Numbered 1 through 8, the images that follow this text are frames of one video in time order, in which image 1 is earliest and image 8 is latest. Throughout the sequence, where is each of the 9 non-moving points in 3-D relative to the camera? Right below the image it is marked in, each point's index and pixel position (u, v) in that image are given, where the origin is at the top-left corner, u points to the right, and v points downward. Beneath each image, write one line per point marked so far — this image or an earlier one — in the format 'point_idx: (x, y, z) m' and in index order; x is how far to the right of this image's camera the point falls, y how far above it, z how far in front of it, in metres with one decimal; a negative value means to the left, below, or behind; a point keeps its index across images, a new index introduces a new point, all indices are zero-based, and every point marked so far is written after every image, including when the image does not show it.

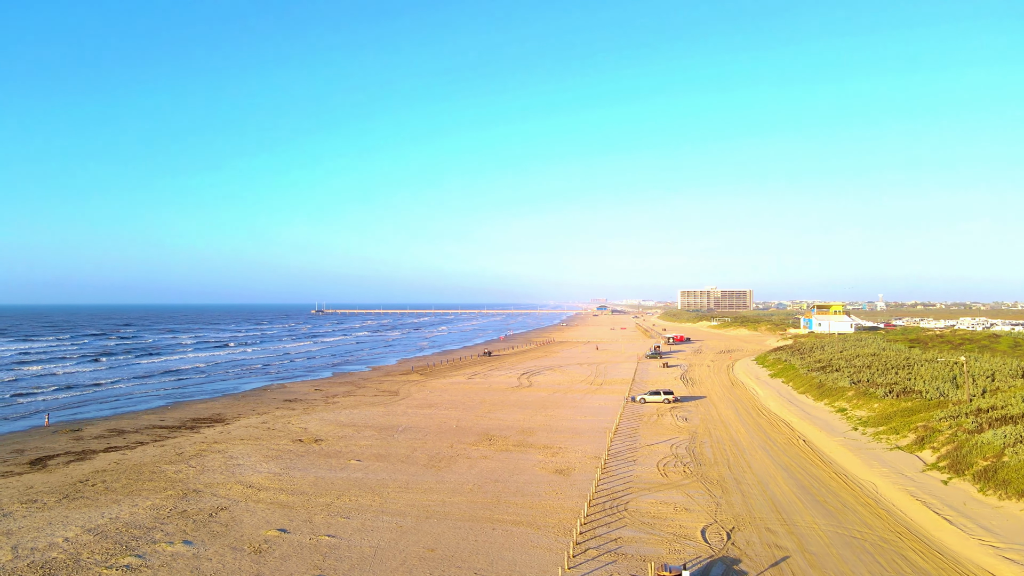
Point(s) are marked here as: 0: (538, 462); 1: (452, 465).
0: (+1.0, -6.1, +18.9) m
1: (-2.0, -6.1, +18.7) m
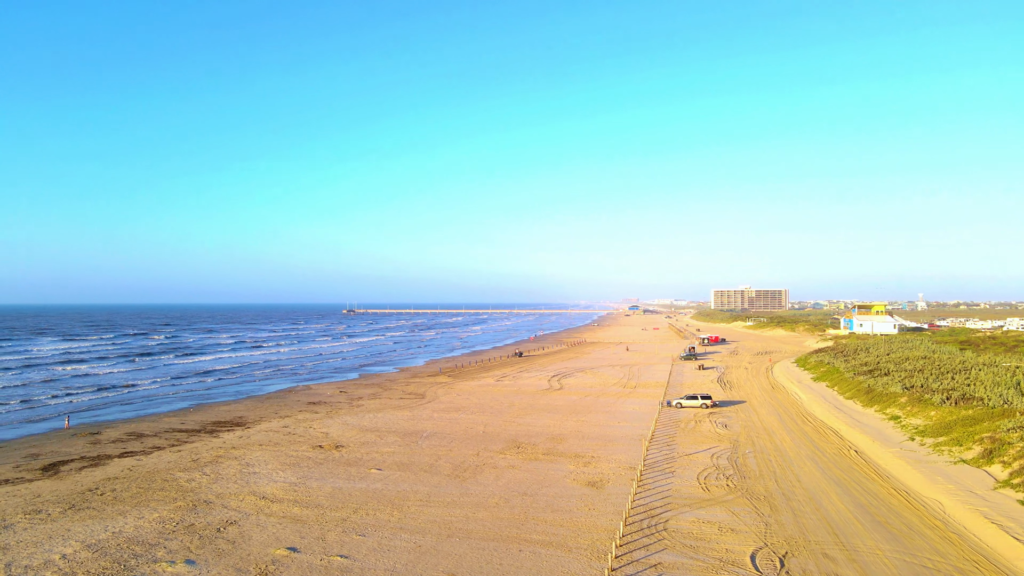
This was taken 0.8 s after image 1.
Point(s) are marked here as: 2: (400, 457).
0: (+1.9, -6.0, +17.7) m
1: (-1.1, -6.1, +17.7) m
2: (-4.1, -6.2, +19.7) m
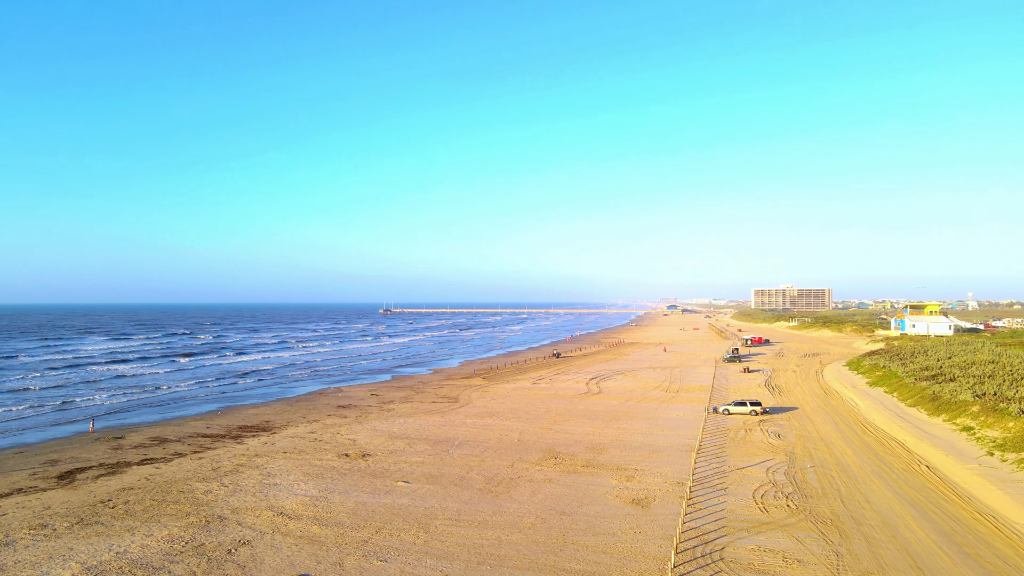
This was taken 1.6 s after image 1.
0: (+3.0, -6.0, +16.3) m
1: (0.0, -6.1, +16.4) m
2: (-2.9, -6.2, +18.6) m
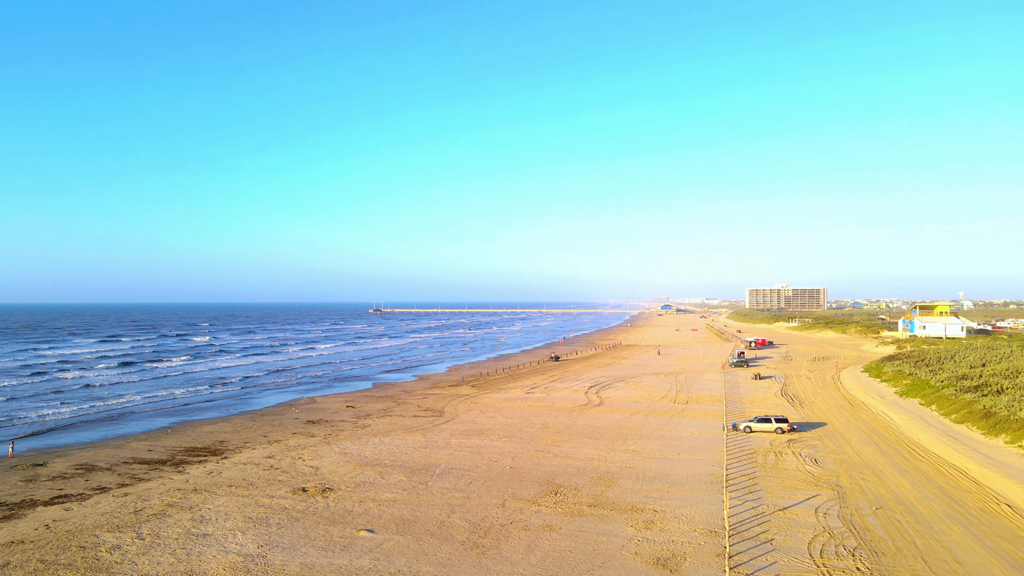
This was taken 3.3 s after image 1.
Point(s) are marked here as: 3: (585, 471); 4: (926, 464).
0: (+2.8, -6.0, +13.0) m
1: (-0.2, -6.1, +13.1) m
2: (-3.1, -6.2, +15.3) m
3: (+2.5, -6.2, +18.4) m
4: (+14.0, -6.0, +18.4) m
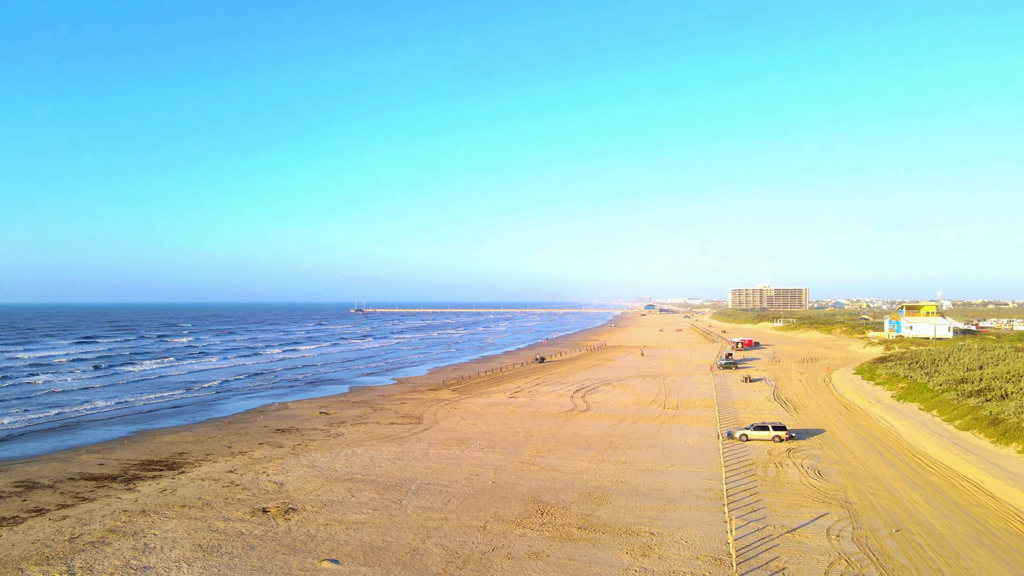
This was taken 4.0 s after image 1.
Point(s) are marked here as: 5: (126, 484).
0: (+2.4, -6.0, +11.6) m
1: (-0.6, -6.1, +11.6) m
2: (-3.5, -6.2, +13.7) m
3: (+1.9, -6.2, +17.0) m
4: (+13.5, -6.0, +17.3) m
5: (-13.1, -6.6, +18.3) m
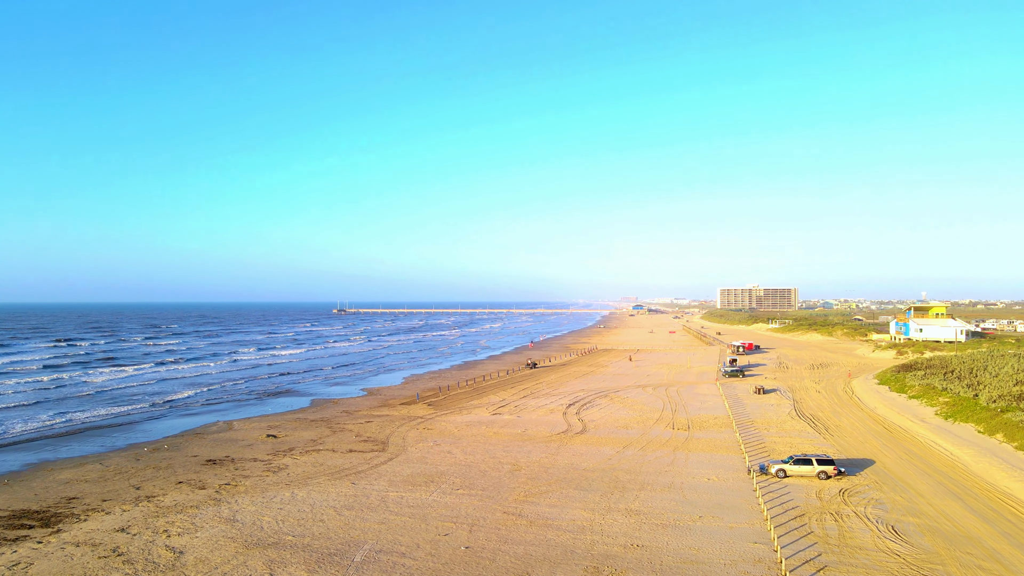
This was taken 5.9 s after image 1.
0: (+2.1, -6.0, +7.2) m
1: (-1.0, -6.1, +7.1) m
2: (-3.9, -6.2, +9.2) m
3: (+1.5, -6.2, +12.6) m
4: (+13.0, -6.0, +13.2) m
5: (-13.5, -6.6, +13.6) m
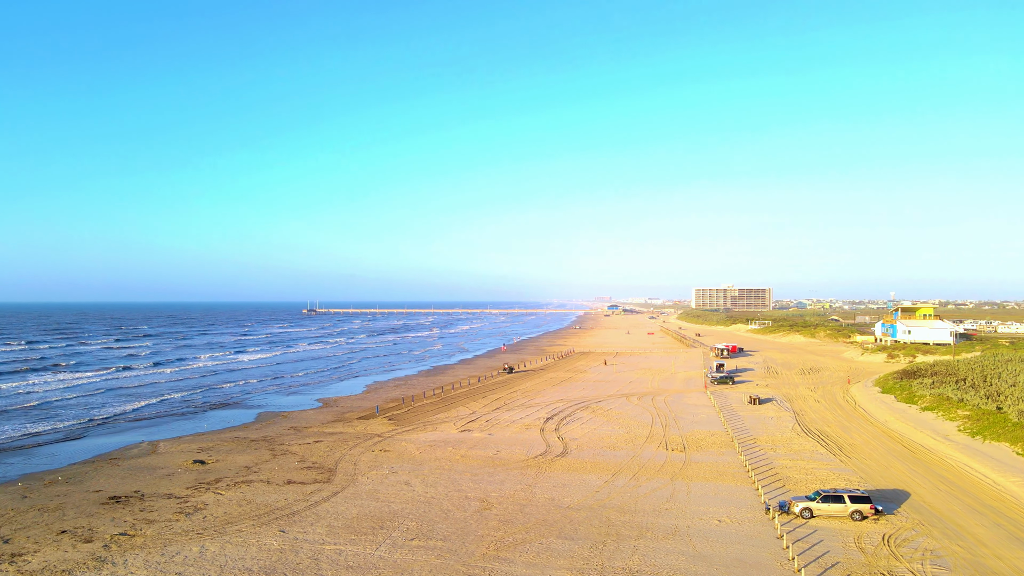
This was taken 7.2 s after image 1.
0: (+1.7, -6.0, +3.9) m
1: (-1.3, -6.1, +3.6) m
2: (-4.4, -6.2, +5.6) m
3: (+0.8, -6.2, +9.3) m
4: (+12.4, -6.0, +10.3) m
5: (-14.2, -6.5, +9.5) m
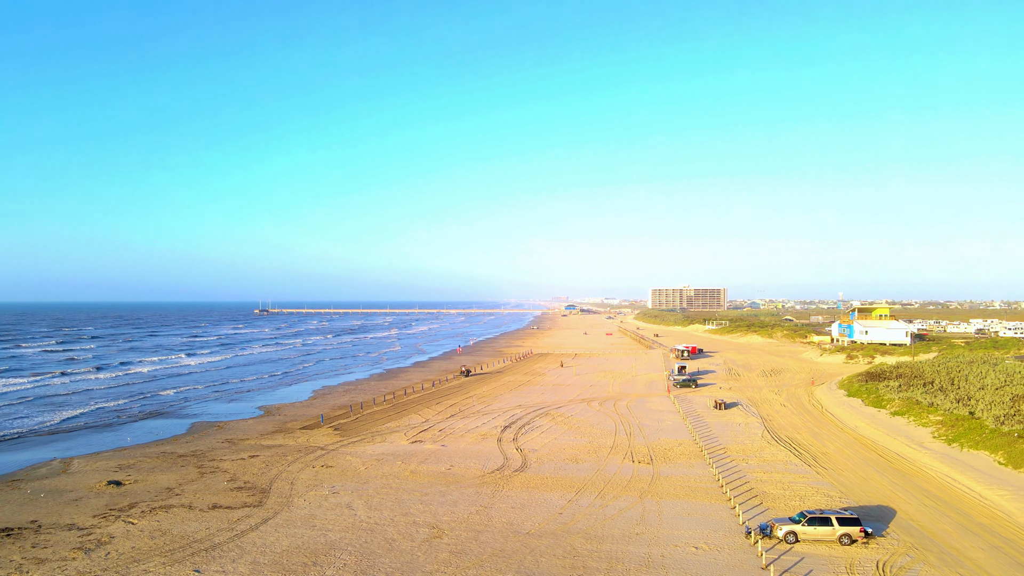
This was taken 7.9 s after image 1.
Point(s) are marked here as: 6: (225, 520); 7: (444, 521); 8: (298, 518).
0: (+1.4, -6.1, +2.2) m
1: (-1.6, -6.1, +1.7) m
2: (-4.8, -6.2, +3.4) m
3: (+0.2, -6.2, +7.5) m
4: (+11.6, -6.1, +9.3) m
5: (-14.9, -6.4, +6.7) m
6: (-8.3, -6.6, +15.6) m
7: (-1.8, -6.4, +14.9) m
8: (-6.0, -6.5, +15.4) m
